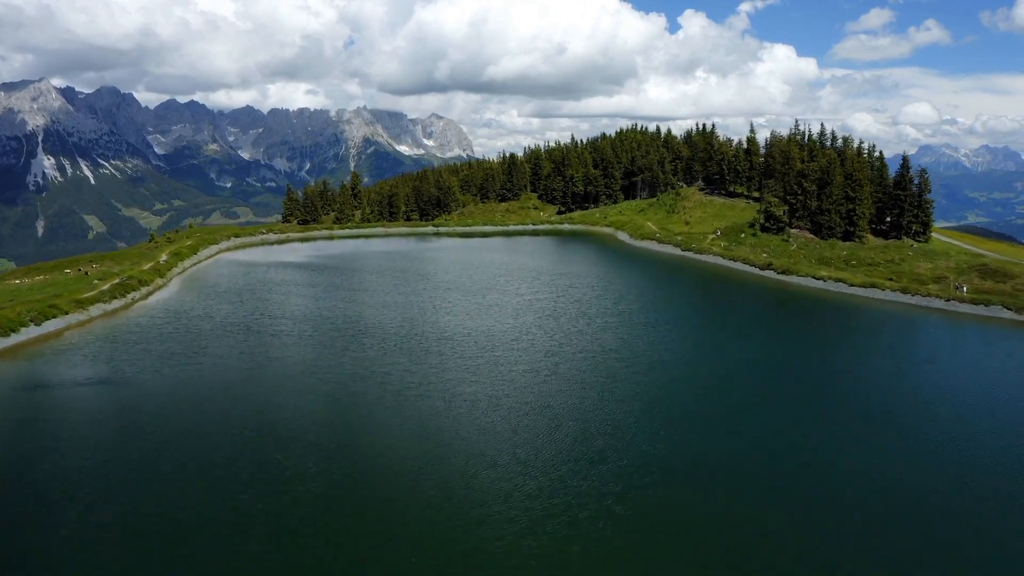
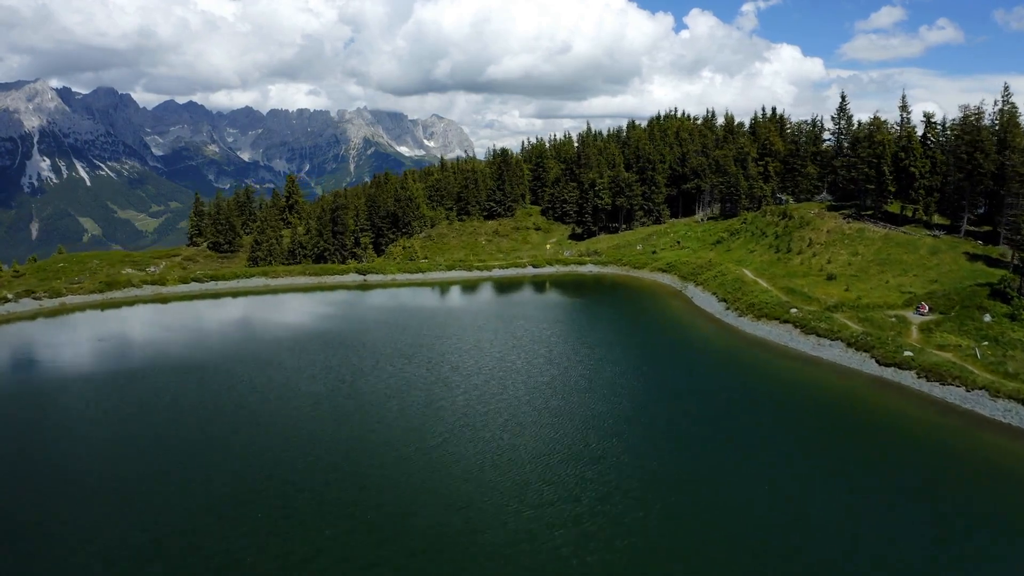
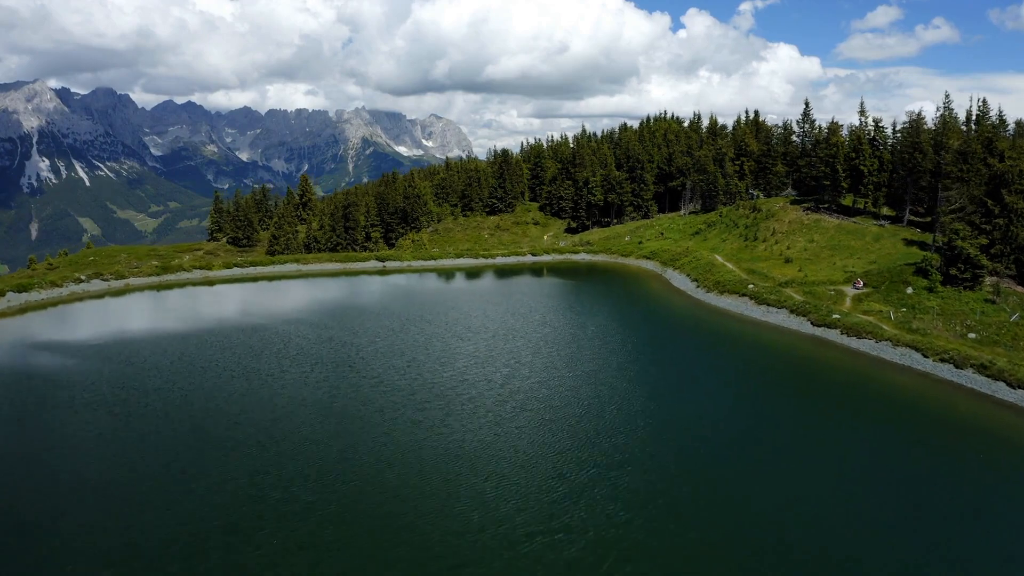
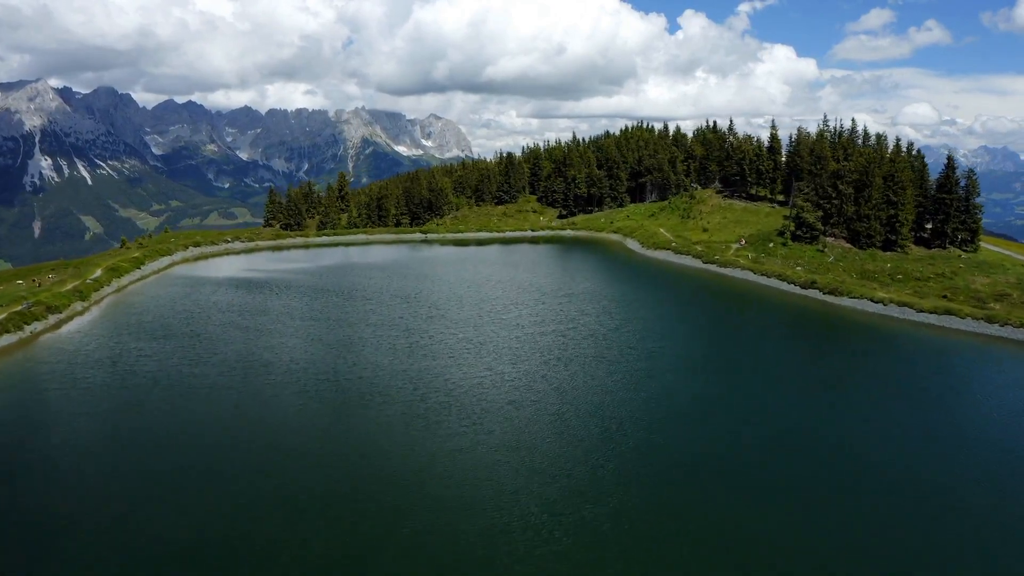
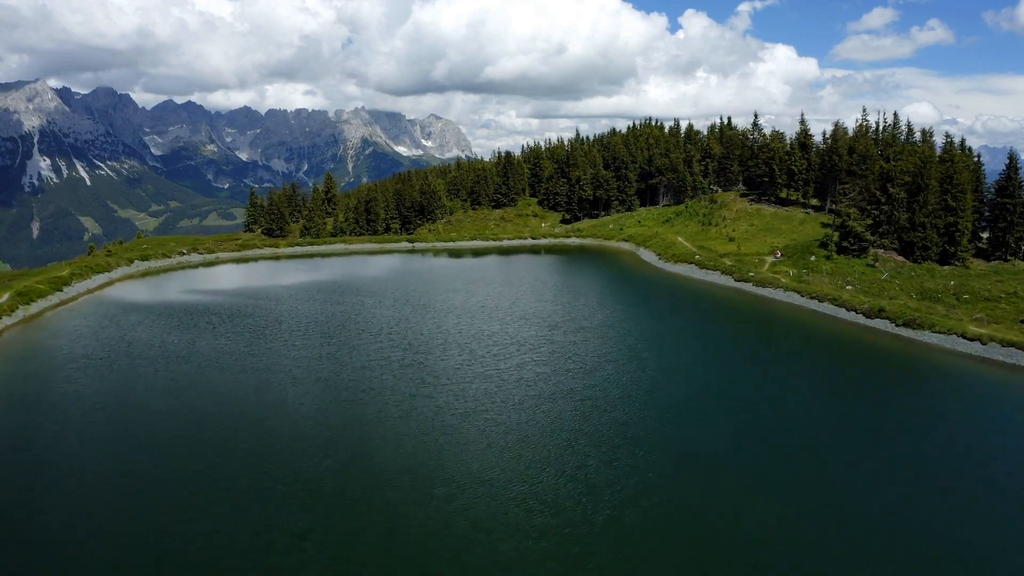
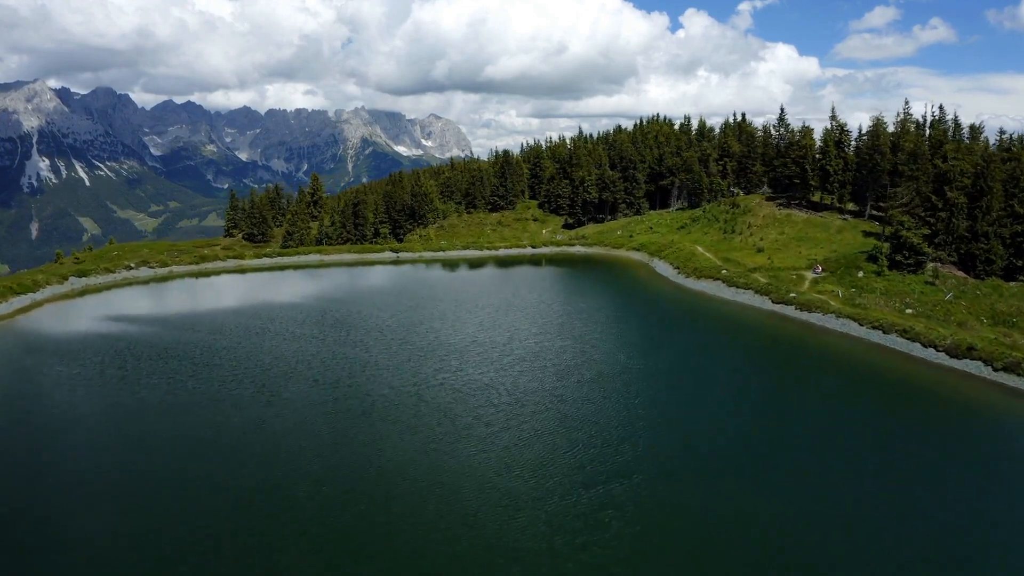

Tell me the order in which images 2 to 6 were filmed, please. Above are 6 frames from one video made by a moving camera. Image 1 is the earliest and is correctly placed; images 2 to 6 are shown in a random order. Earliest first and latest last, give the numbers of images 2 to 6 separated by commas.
4, 5, 6, 3, 2
